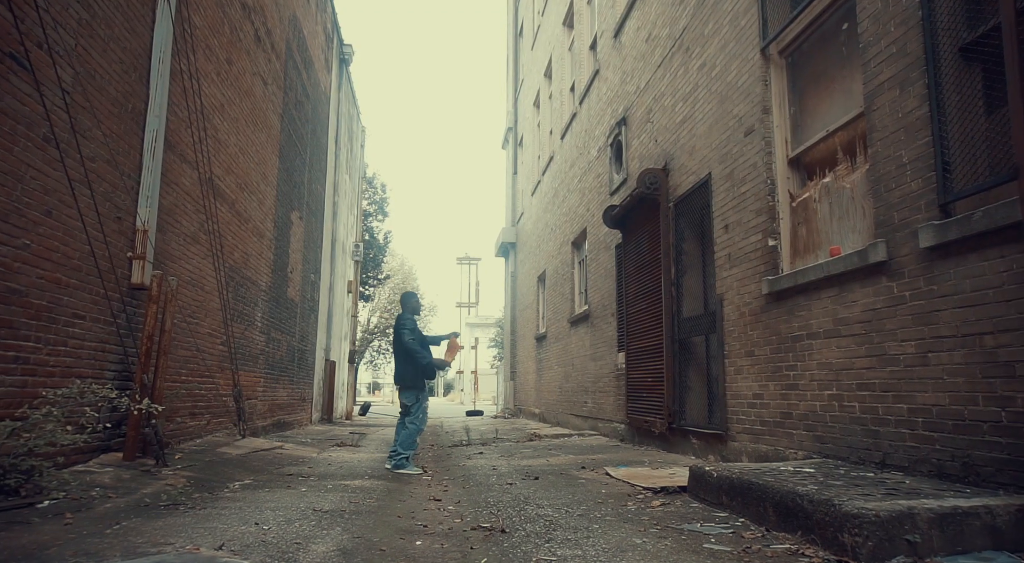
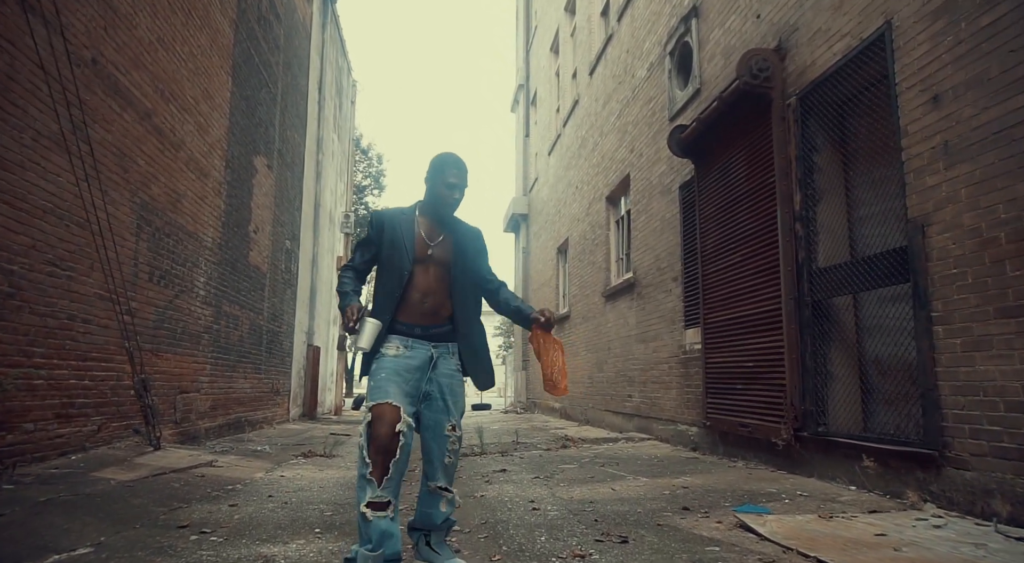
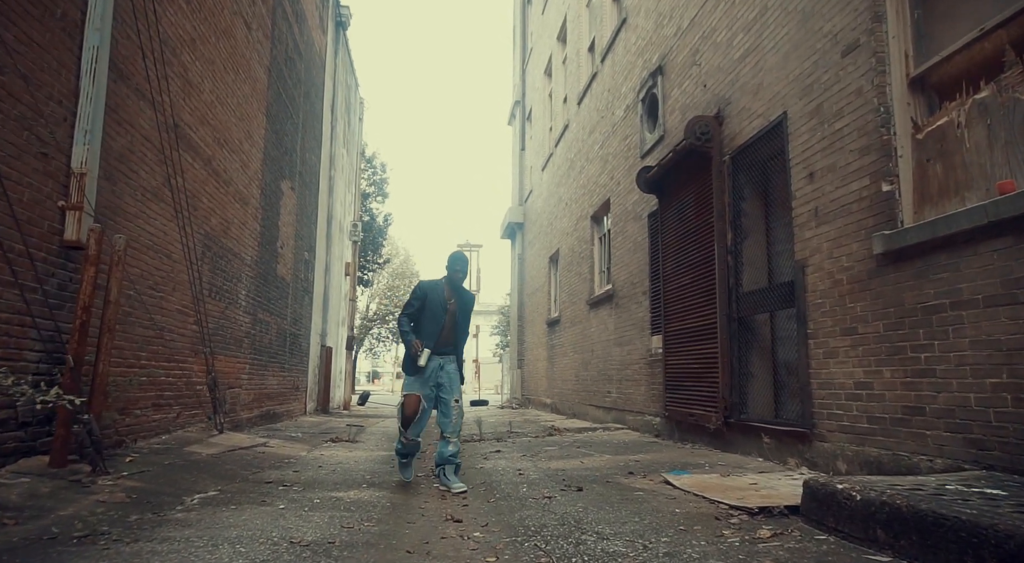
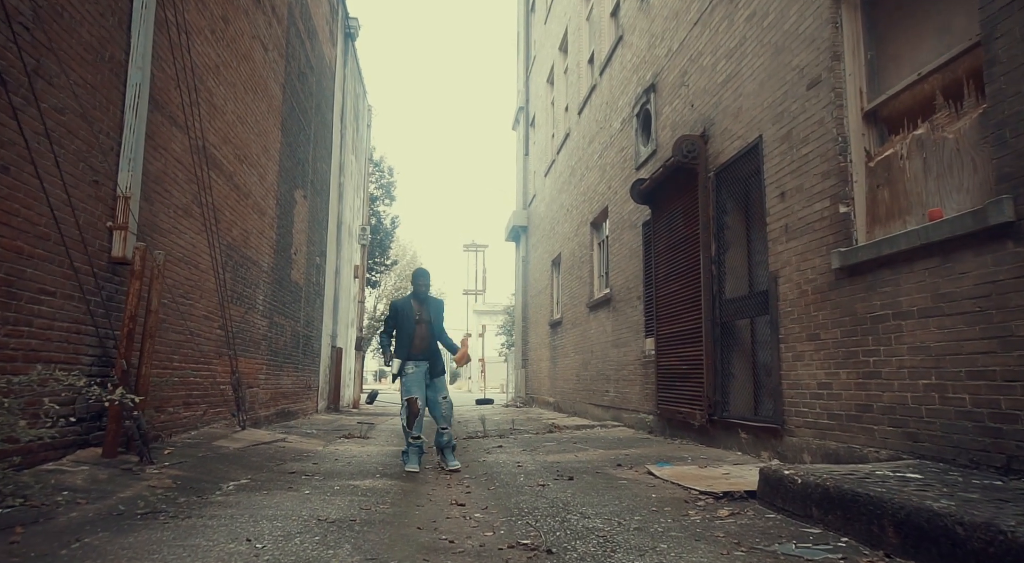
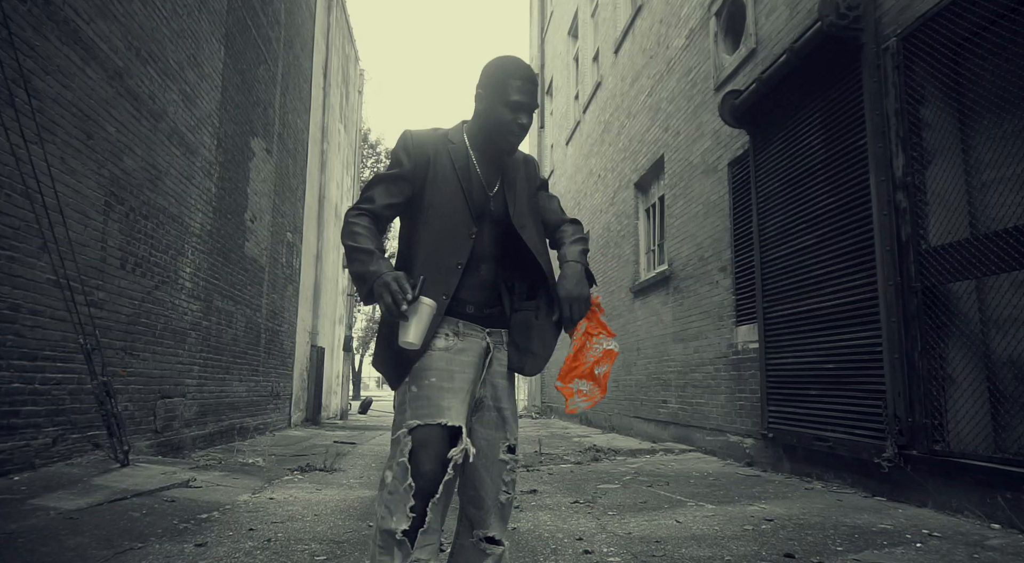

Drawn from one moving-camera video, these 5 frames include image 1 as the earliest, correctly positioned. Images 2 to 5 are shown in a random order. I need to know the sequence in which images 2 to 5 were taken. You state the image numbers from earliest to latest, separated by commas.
4, 3, 2, 5
